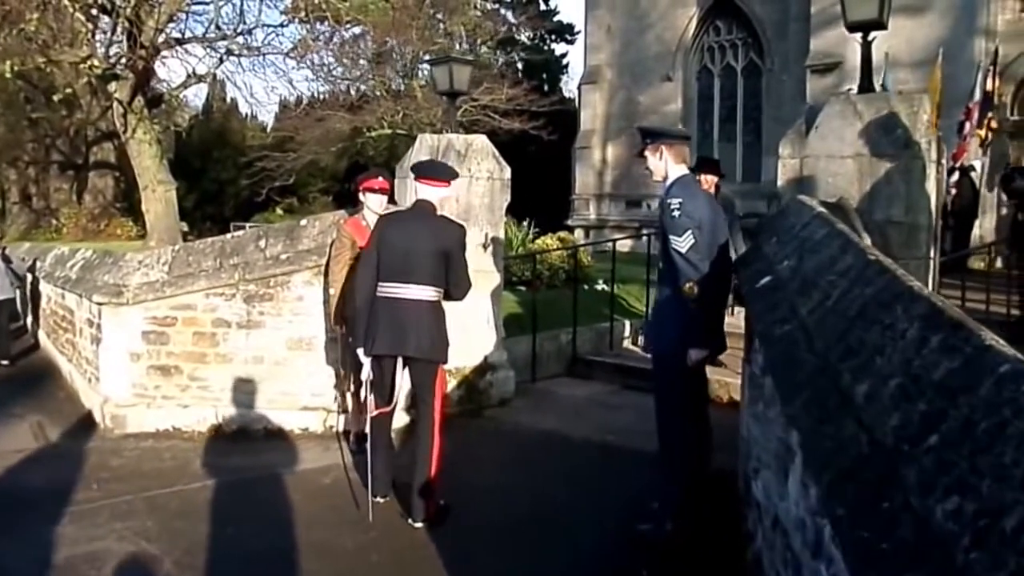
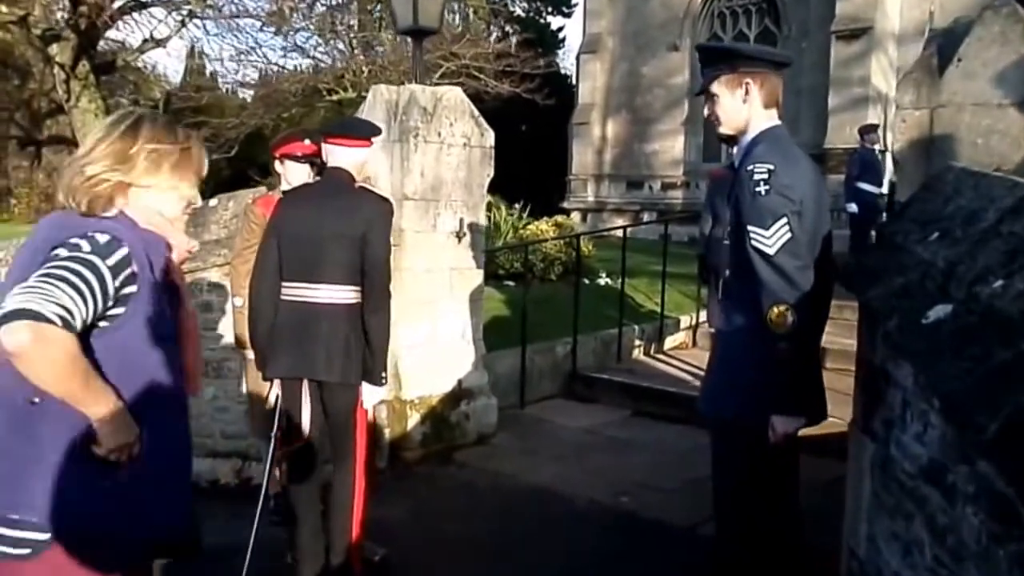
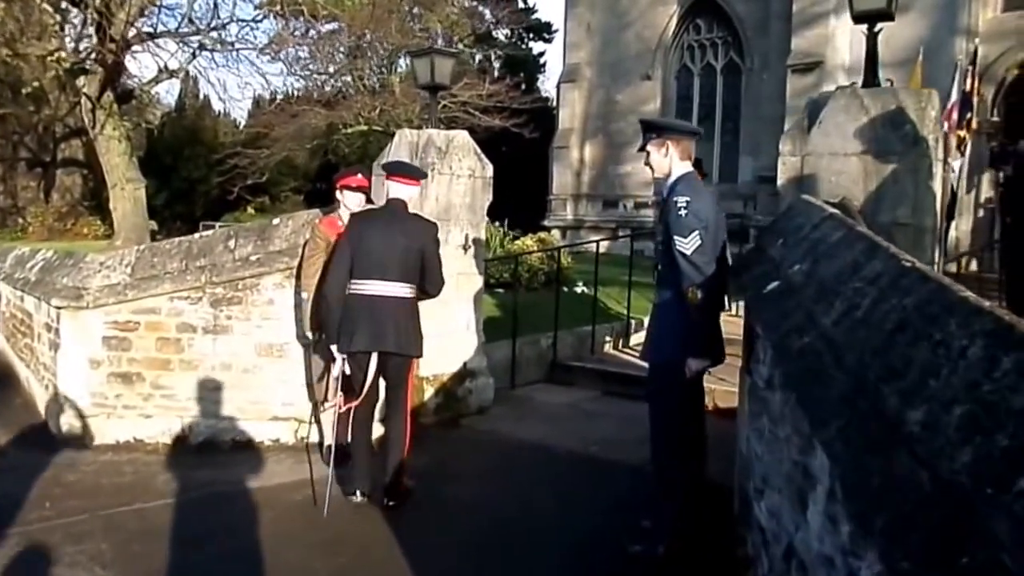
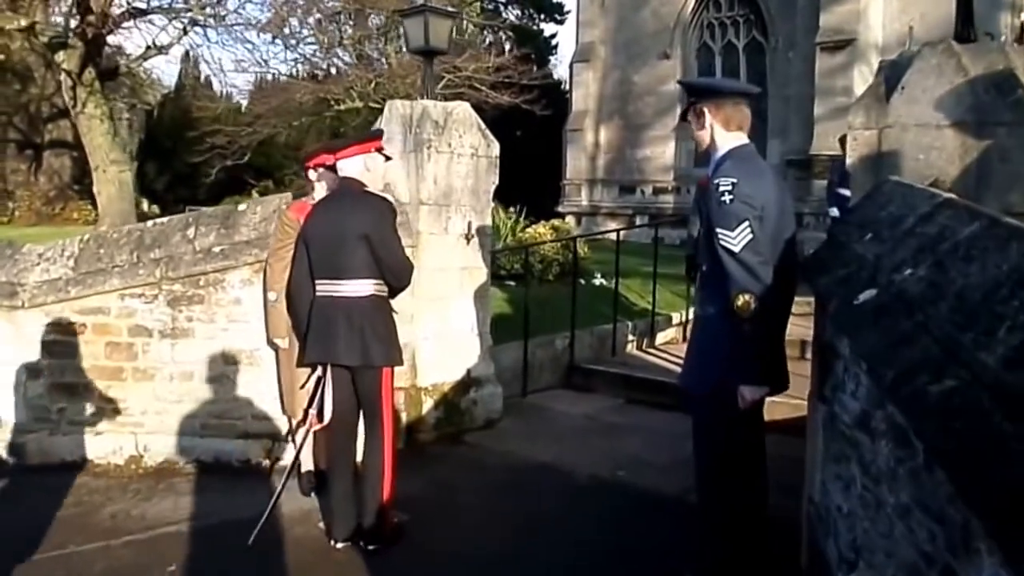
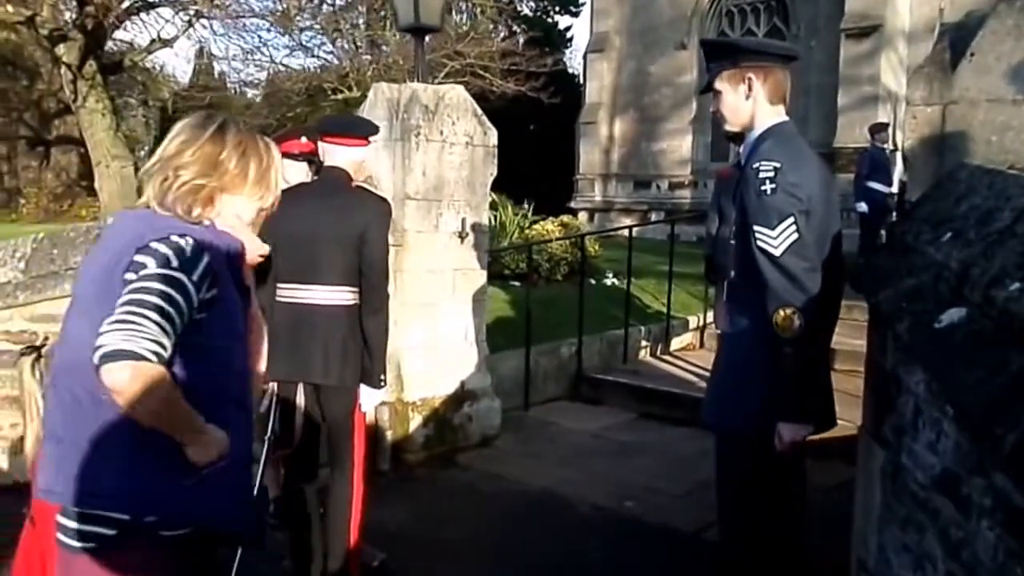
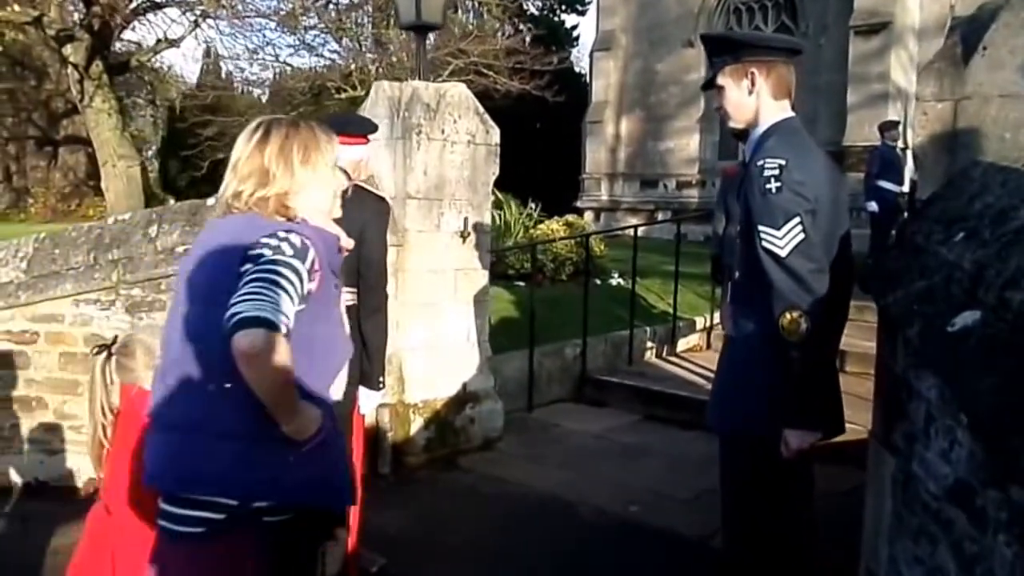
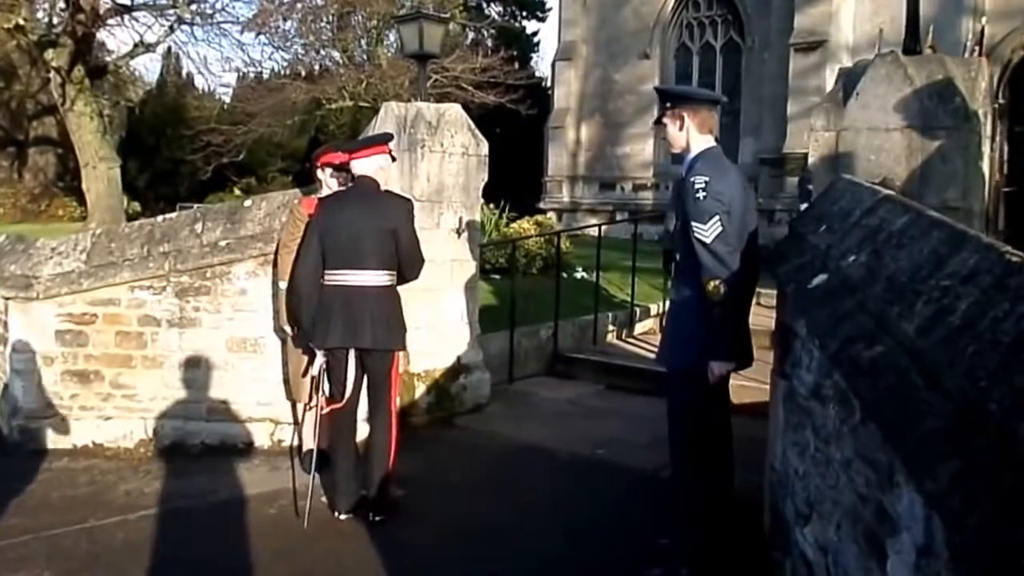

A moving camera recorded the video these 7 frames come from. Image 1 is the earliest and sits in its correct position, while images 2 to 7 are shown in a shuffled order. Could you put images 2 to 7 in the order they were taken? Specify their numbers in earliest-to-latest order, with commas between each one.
3, 7, 4, 2, 5, 6
